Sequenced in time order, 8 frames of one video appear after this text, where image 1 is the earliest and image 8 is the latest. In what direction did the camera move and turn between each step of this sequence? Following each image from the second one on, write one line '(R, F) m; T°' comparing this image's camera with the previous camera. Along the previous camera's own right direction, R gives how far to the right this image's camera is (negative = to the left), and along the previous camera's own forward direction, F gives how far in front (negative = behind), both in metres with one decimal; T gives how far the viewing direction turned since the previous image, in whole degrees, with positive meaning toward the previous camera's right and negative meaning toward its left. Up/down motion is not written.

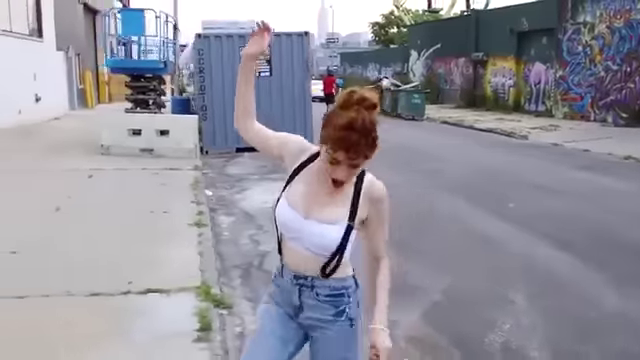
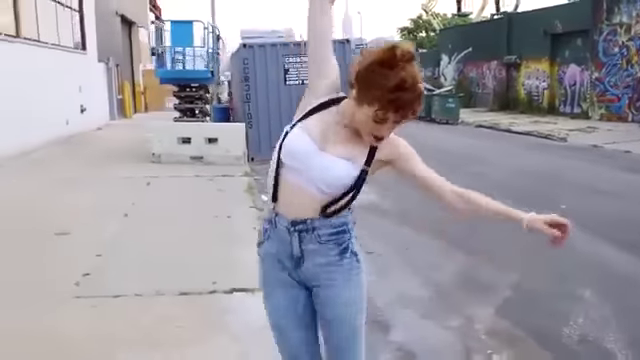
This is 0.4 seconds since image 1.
(-0.4, -0.3) m; -2°
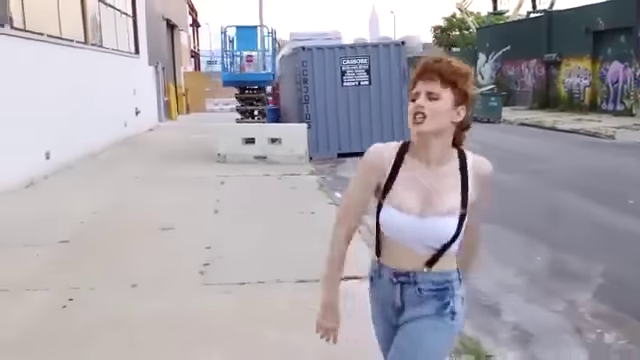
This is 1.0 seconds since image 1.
(-0.7, -0.5) m; -2°
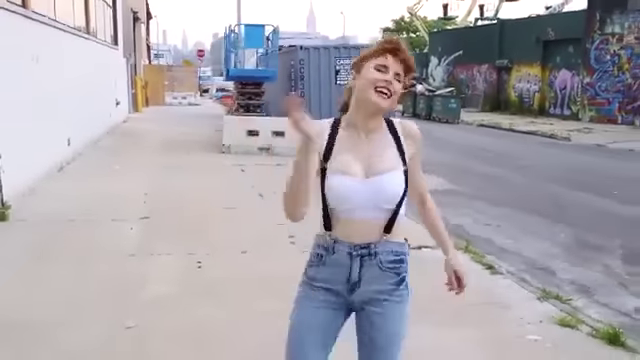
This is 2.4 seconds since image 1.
(-1.6, -1.1) m; +6°
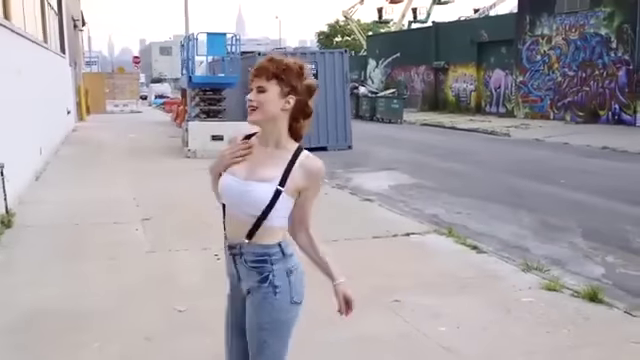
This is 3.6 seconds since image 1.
(-0.8, -0.7) m; +6°
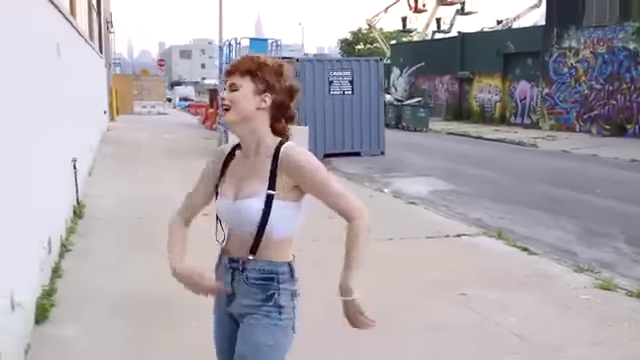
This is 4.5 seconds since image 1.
(-0.6, -0.5) m; -1°
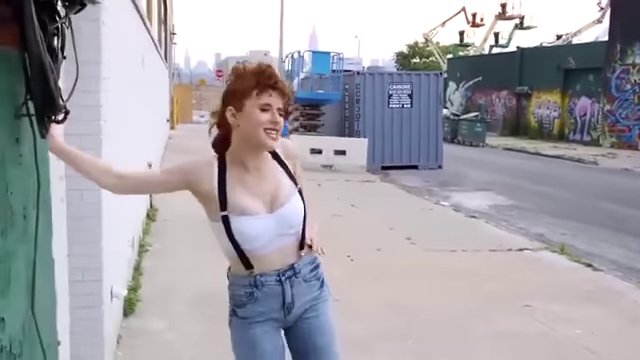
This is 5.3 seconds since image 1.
(-0.2, -0.3) m; -4°
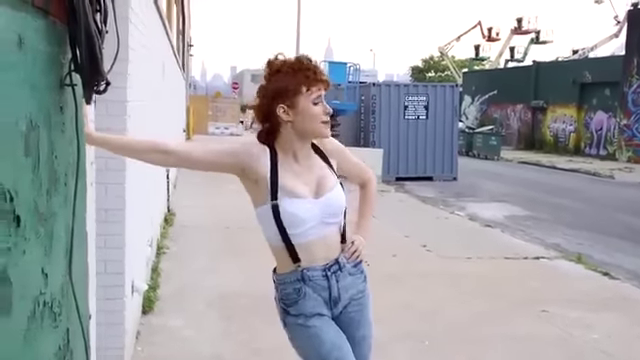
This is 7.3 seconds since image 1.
(0.0, -0.1) m; -1°
